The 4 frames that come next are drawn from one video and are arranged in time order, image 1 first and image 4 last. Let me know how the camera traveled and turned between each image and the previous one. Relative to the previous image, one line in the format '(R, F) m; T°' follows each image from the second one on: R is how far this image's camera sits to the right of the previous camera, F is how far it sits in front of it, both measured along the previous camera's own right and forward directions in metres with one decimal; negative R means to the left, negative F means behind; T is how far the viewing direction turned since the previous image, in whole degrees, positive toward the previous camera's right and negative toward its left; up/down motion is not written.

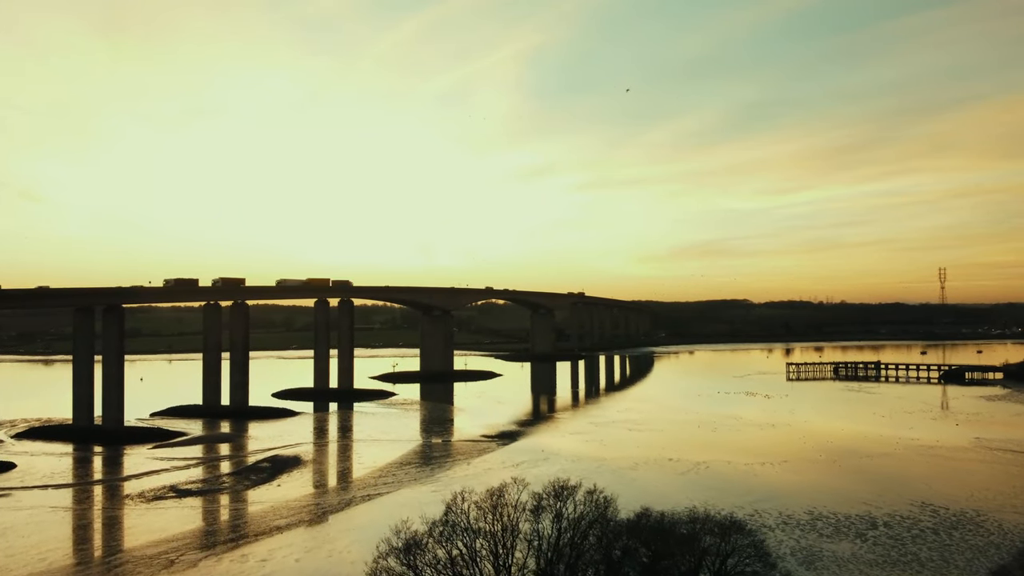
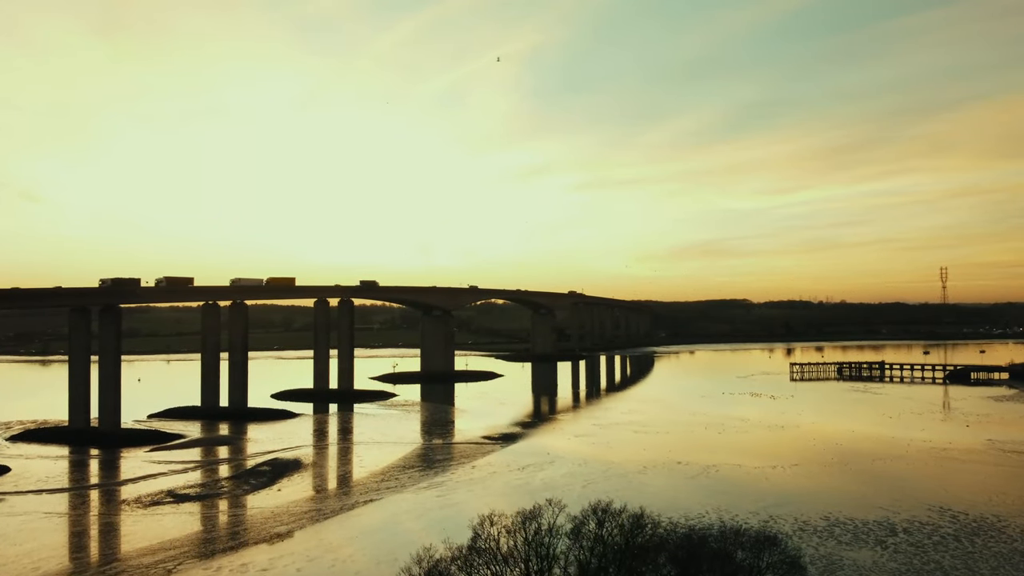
(-0.3, +0.7) m; 0°
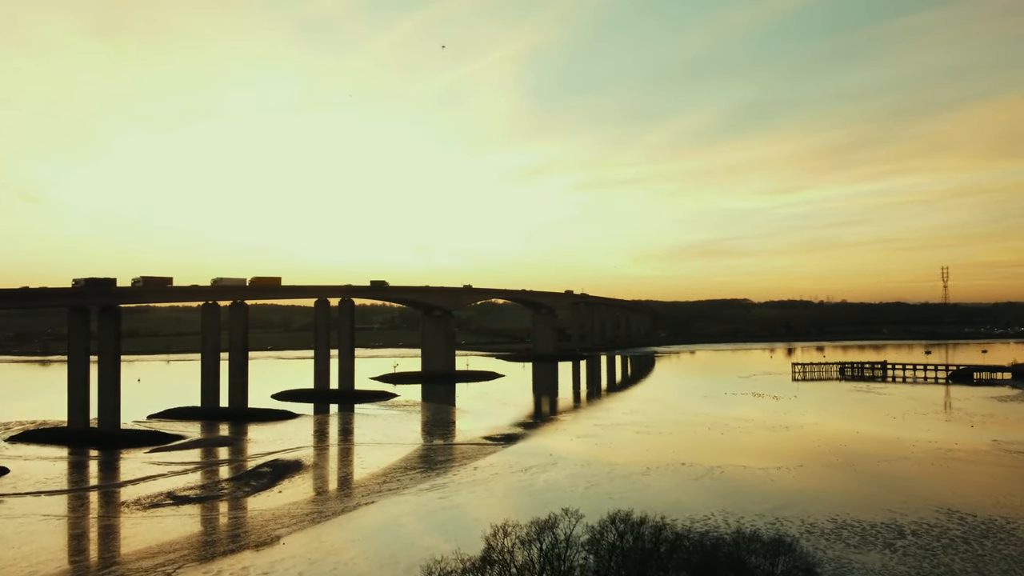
(-0.1, +0.3) m; 0°
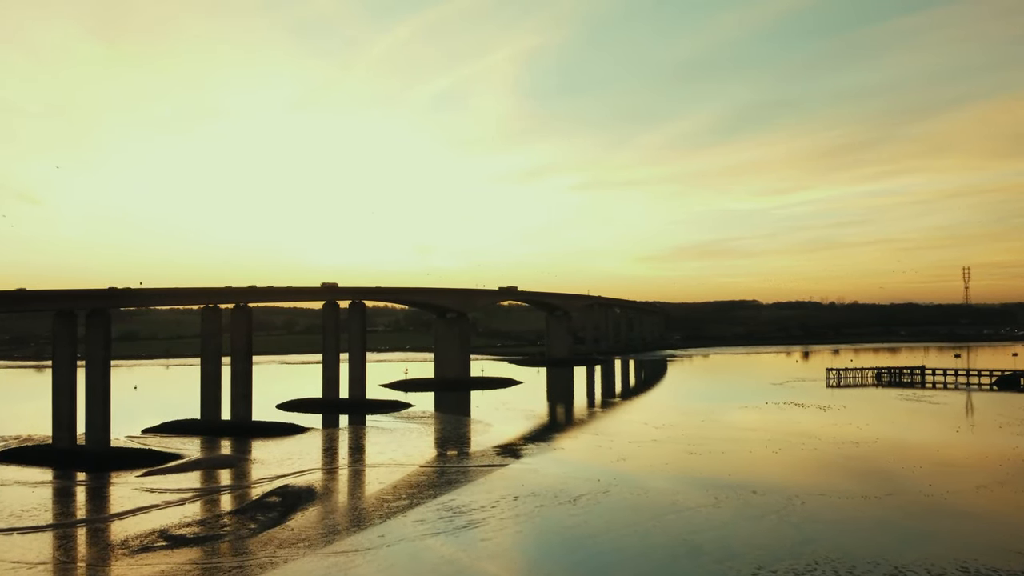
(-1.5, +4.0) m; 0°
